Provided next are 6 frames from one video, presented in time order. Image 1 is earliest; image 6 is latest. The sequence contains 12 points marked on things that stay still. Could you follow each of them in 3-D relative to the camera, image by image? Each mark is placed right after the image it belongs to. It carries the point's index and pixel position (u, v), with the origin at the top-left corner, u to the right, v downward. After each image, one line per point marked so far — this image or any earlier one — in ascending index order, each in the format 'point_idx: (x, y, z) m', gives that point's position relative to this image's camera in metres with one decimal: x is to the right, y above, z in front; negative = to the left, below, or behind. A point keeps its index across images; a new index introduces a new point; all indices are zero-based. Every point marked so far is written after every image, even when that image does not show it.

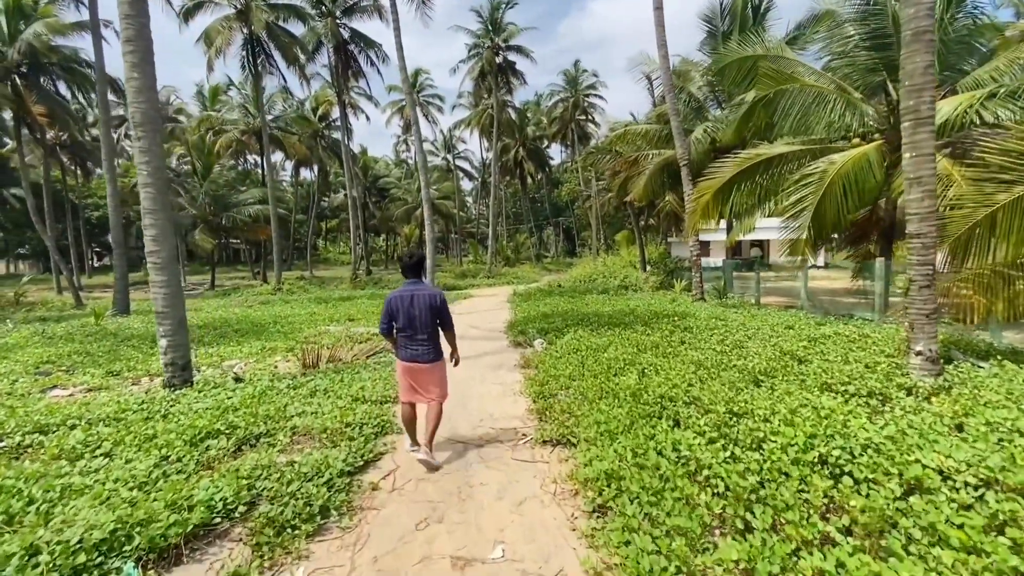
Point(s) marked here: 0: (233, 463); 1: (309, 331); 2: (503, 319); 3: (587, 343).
0: (-2.1, -1.4, +3.7) m
1: (-4.6, -1.0, +11.0) m
2: (-0.2, -0.8, +12.9) m
3: (+1.2, -0.9, +7.8) m
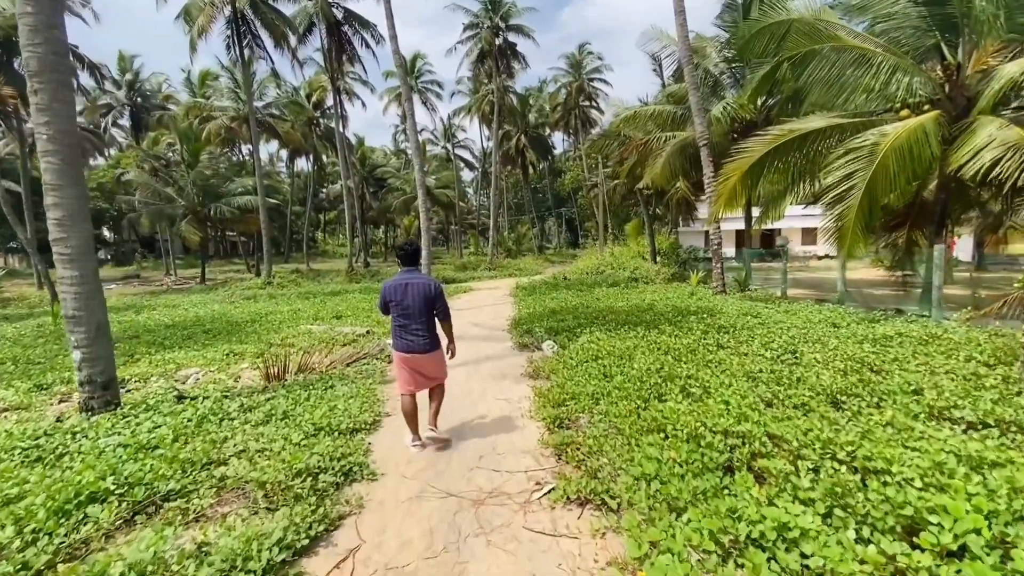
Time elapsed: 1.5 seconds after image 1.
0: (-2.1, -1.4, +2.5) m
1: (-4.5, -0.9, +9.8) m
2: (-0.2, -0.7, +11.7) m
3: (+1.3, -0.8, +6.5) m
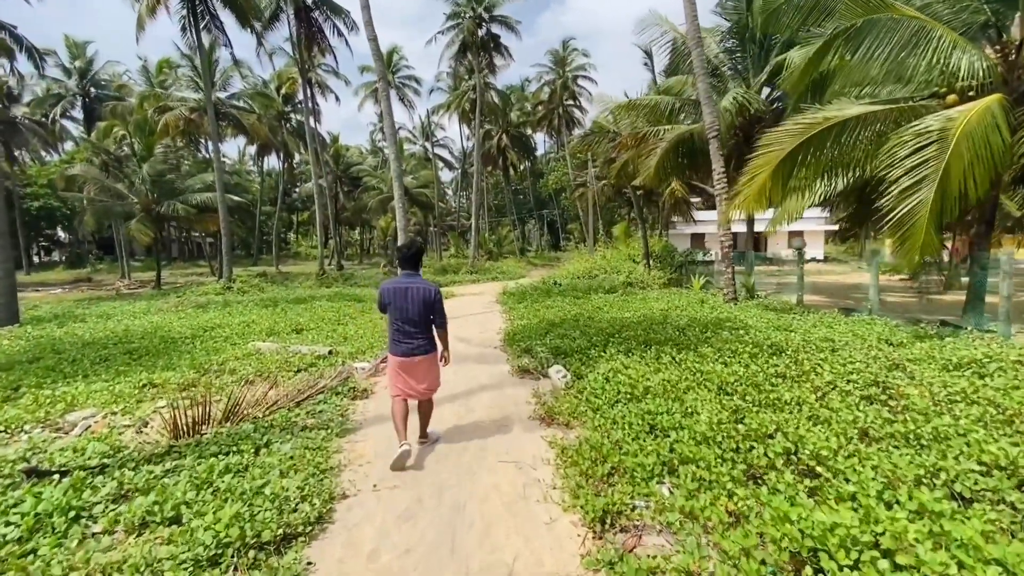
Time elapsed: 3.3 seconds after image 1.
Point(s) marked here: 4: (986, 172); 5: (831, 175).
0: (-1.8, -1.5, +0.8) m
1: (-4.6, -1.0, +8.0) m
2: (-0.3, -0.9, +10.1) m
3: (+1.3, -0.9, +5.0) m
4: (+6.6, +1.6, +6.8) m
5: (+6.4, +2.3, +9.8) m
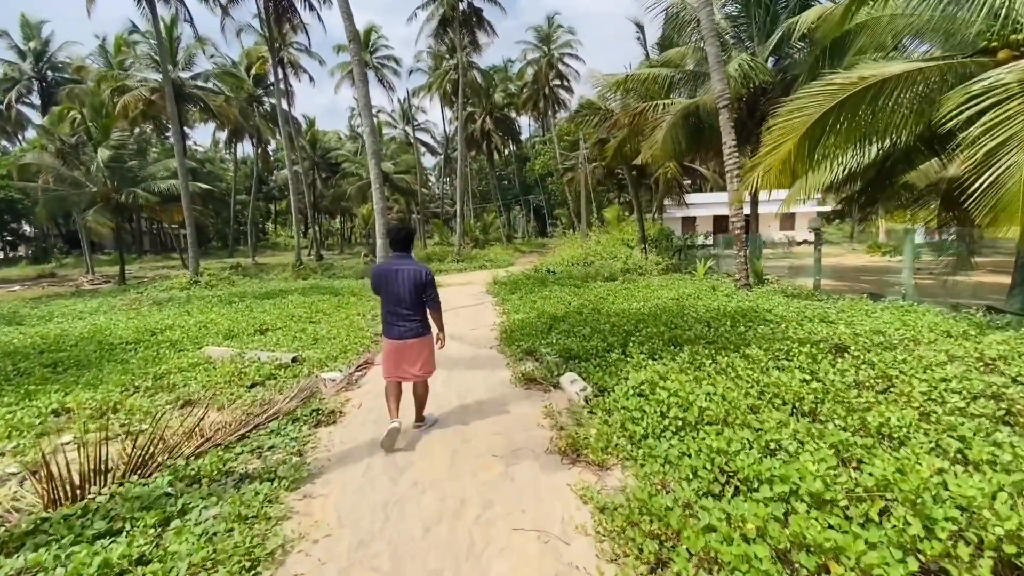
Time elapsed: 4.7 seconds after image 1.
0: (-1.6, -1.6, -0.4) m
1: (-4.6, -1.0, +6.7) m
2: (-0.4, -0.7, +8.9) m
3: (+1.4, -0.9, +3.9) m
4: (+6.5, +1.9, +5.8) m
5: (+6.3, +2.6, +8.8) m
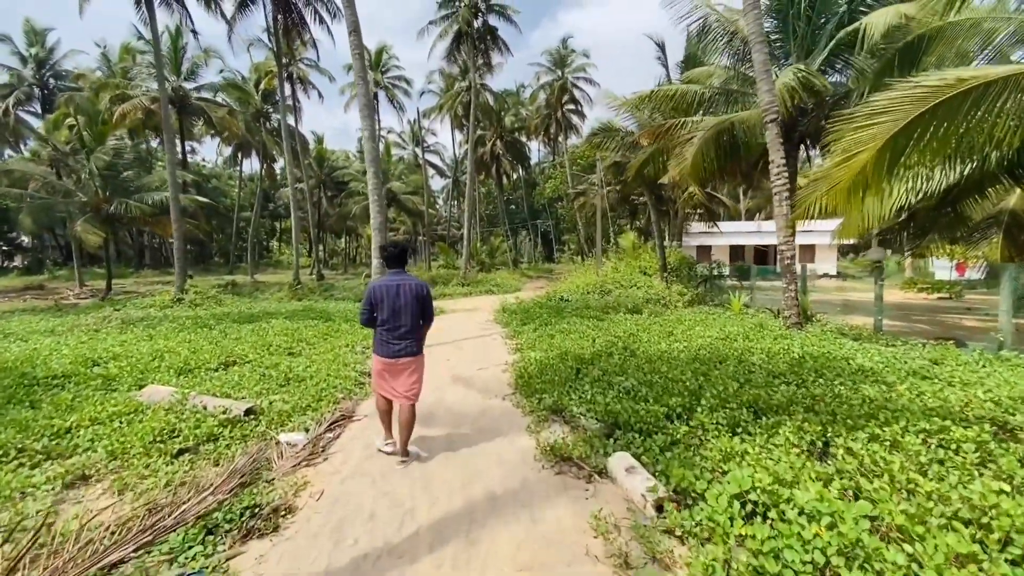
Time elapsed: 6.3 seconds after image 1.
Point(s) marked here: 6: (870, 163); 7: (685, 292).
0: (-1.5, -1.6, -1.9) m
1: (-4.4, -1.2, +5.2) m
2: (-0.2, -1.2, +7.4) m
3: (+1.6, -1.1, +2.3) m
4: (+6.8, +1.3, +4.3) m
5: (+6.6, +1.9, +7.4) m
6: (+5.0, +1.7, +6.7) m
7: (+5.4, -0.1, +15.1) m
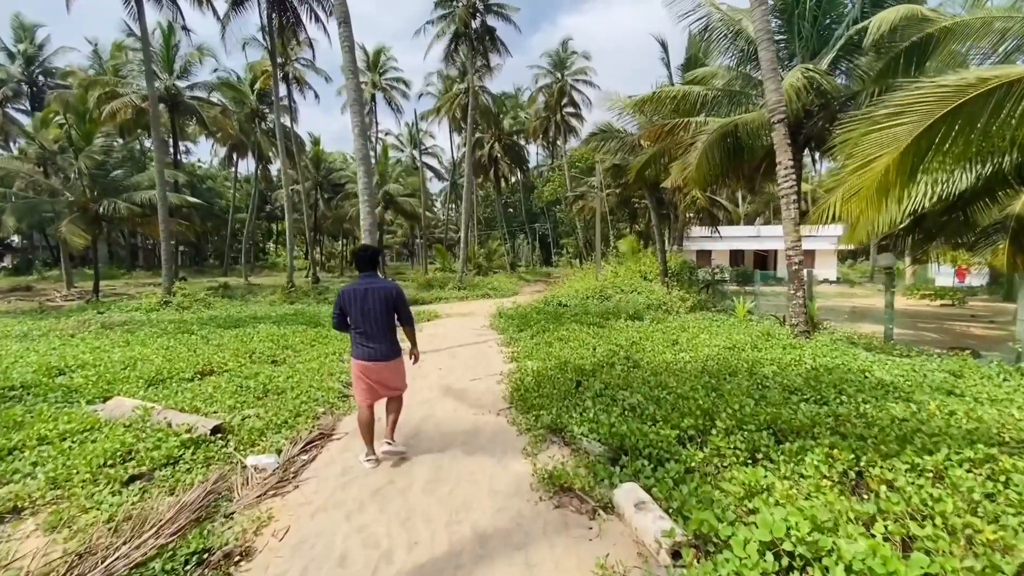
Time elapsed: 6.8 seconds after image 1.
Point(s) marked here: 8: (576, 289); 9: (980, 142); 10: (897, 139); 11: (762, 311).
0: (-1.5, -1.6, -2.4) m
1: (-4.5, -1.3, +4.7) m
2: (-0.2, -1.3, +7.0) m
3: (+1.6, -1.2, +1.9) m
4: (+6.8, +1.2, +3.9) m
5: (+6.6, +1.8, +7.0) m
6: (+4.9, +1.6, +6.3) m
7: (+5.3, -0.2, +14.7) m
8: (+2.5, 0.0, +19.0) m
9: (+6.1, +2.0, +6.4) m
10: (+5.0, +1.9, +6.2) m
11: (+6.8, -0.6, +13.2) m
